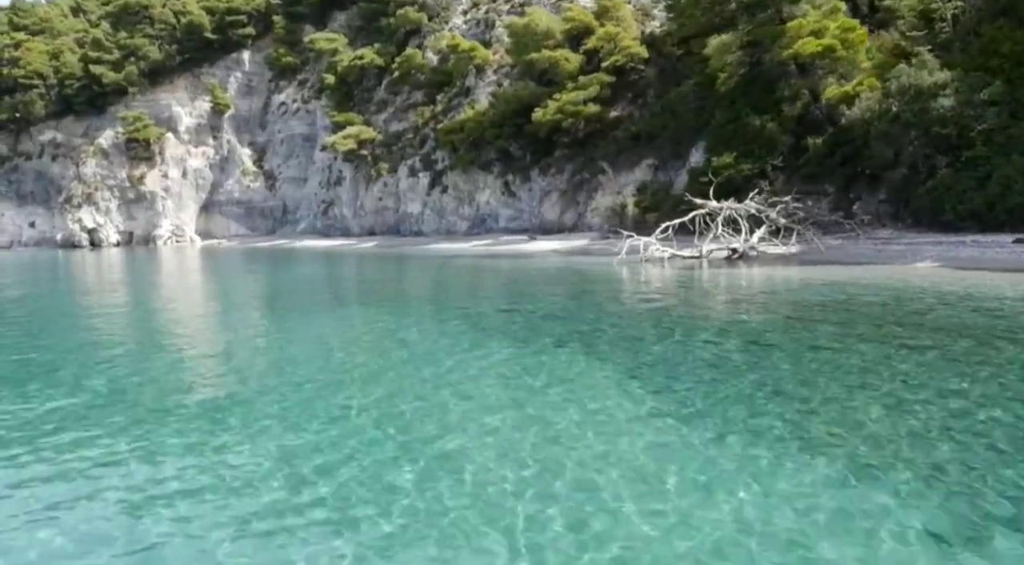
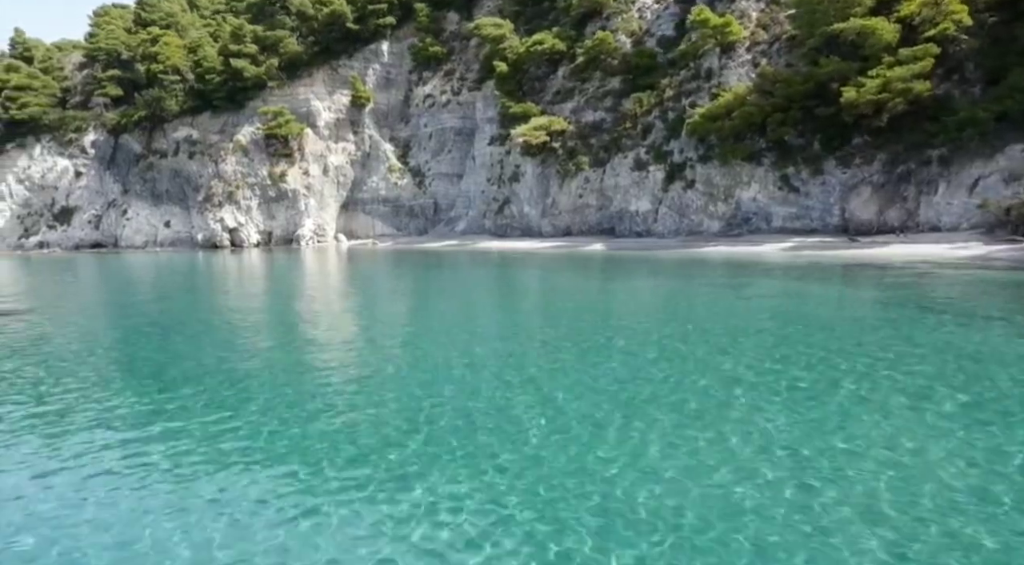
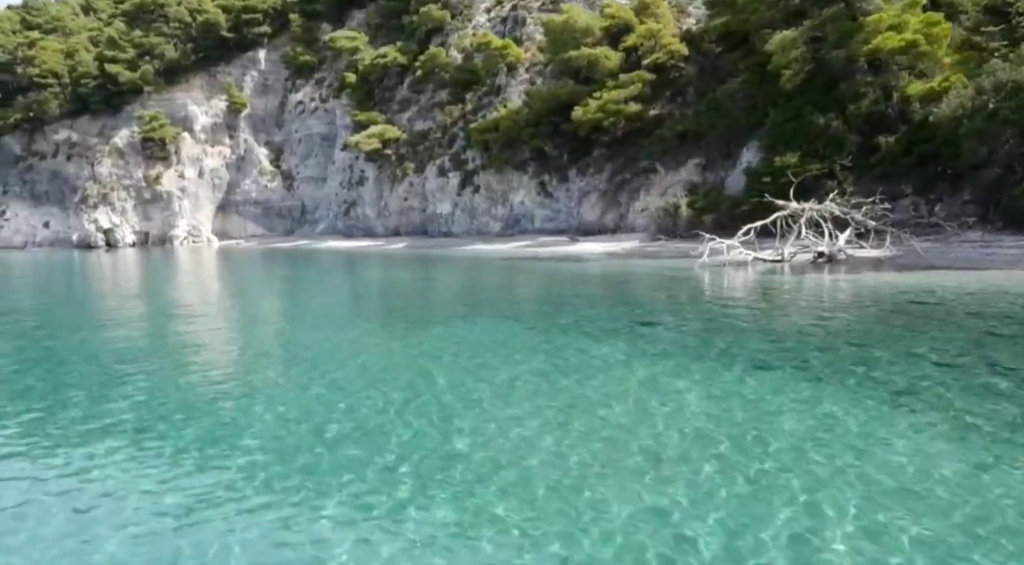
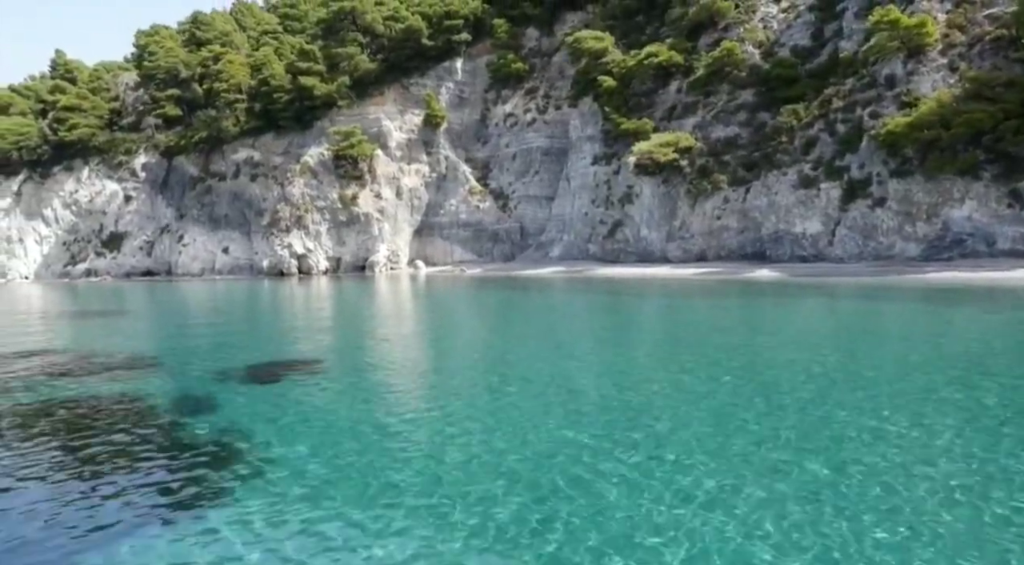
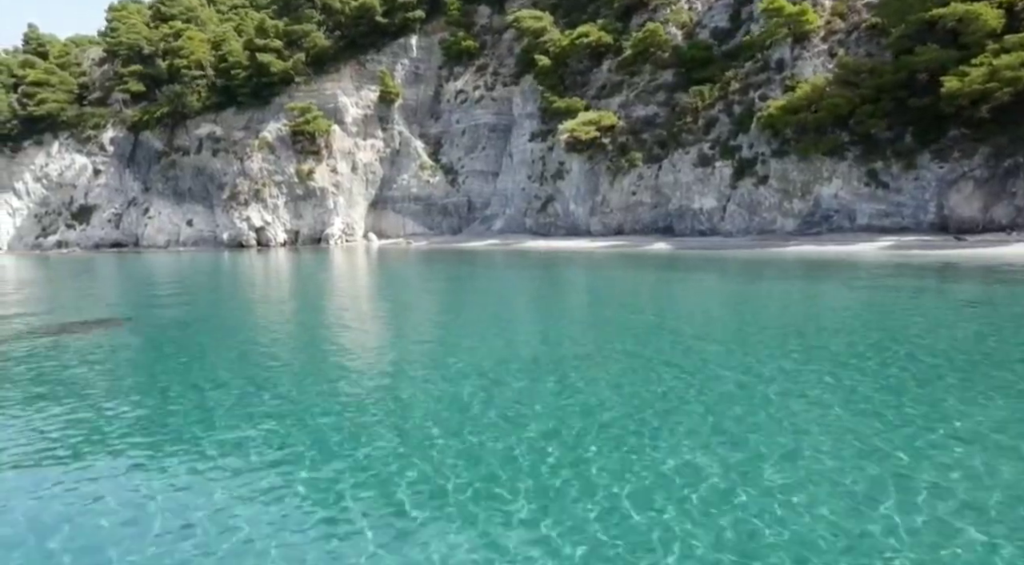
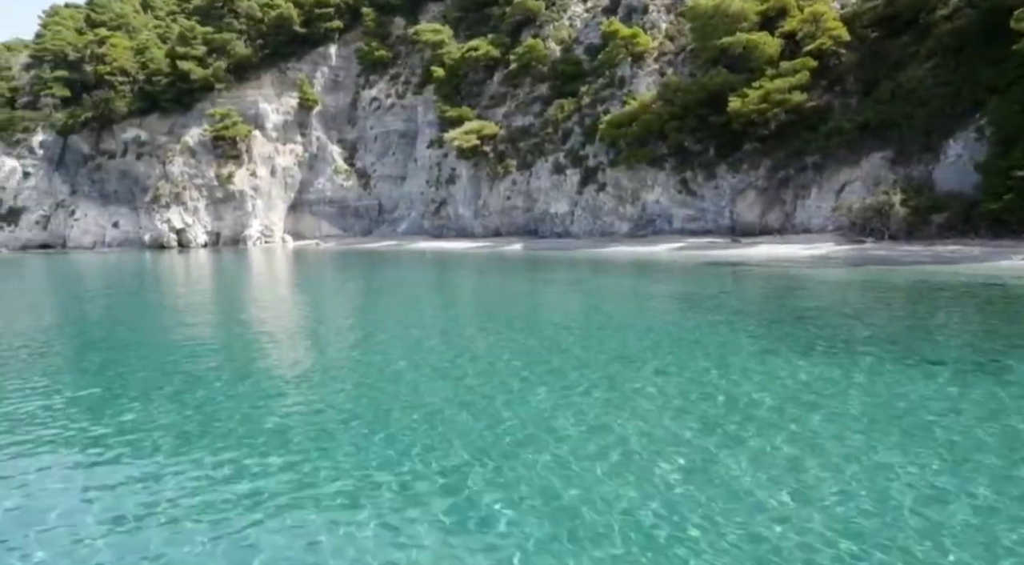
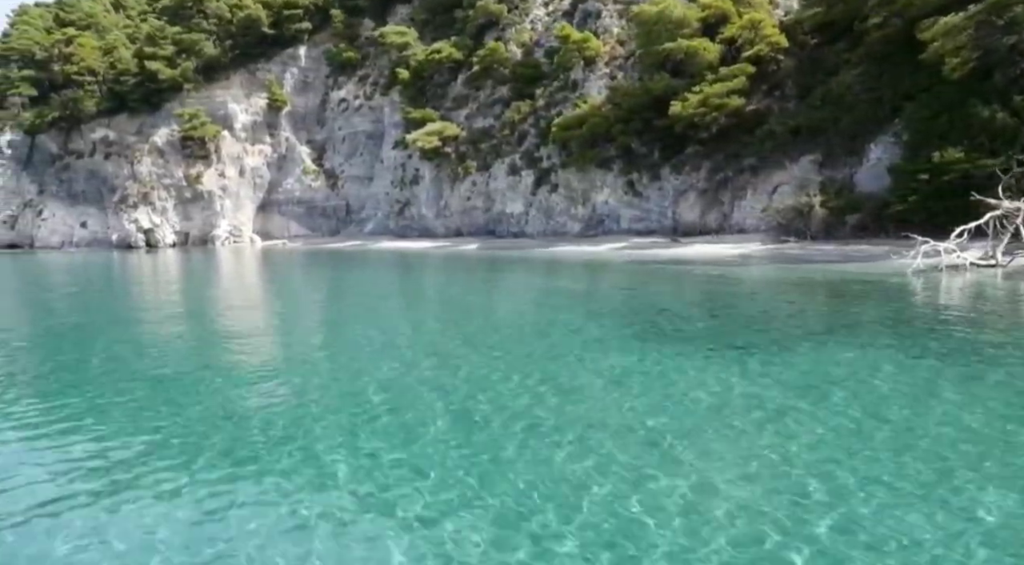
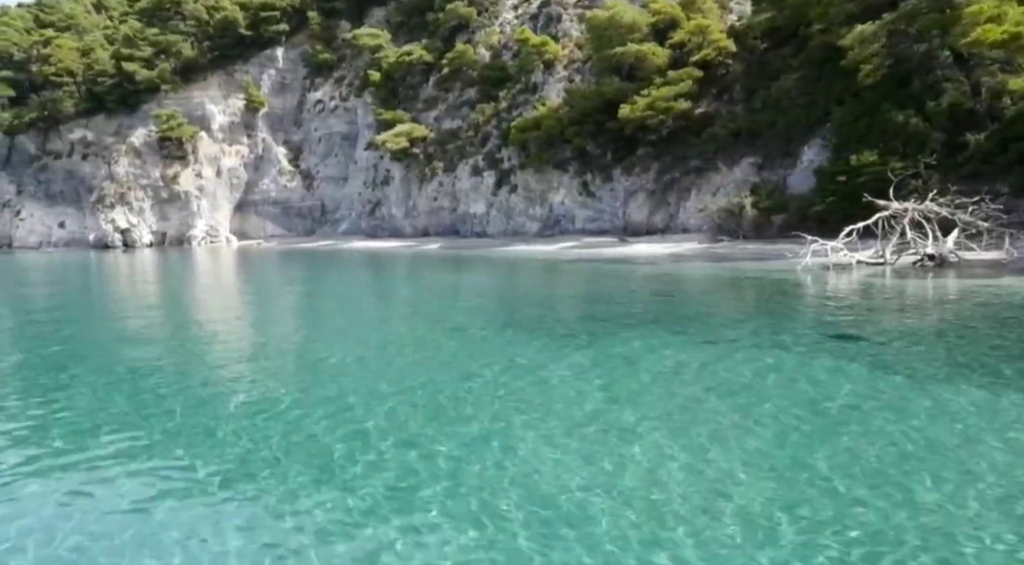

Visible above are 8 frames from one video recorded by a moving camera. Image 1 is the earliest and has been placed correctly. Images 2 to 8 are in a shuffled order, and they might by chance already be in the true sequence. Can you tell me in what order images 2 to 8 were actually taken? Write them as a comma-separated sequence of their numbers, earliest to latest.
3, 8, 7, 6, 2, 5, 4
